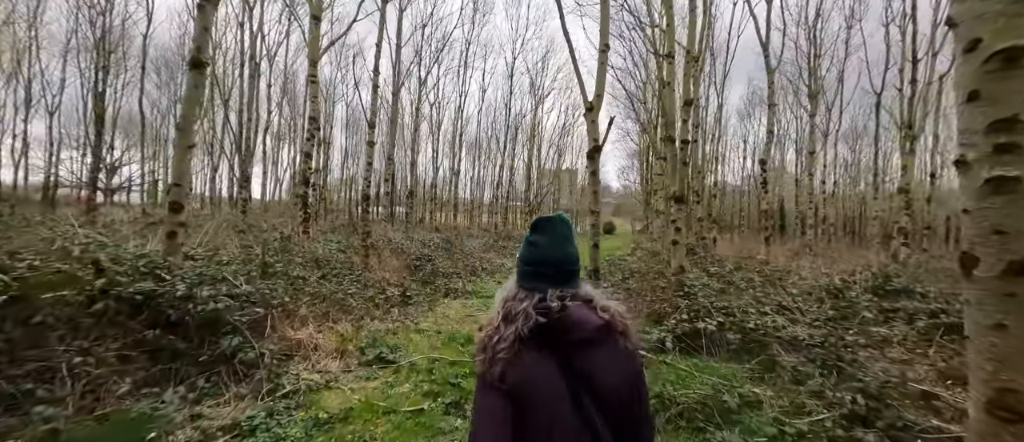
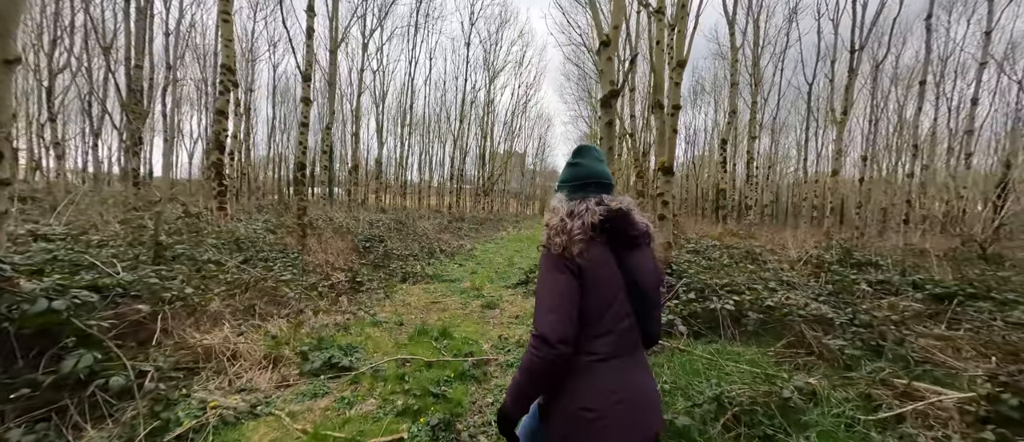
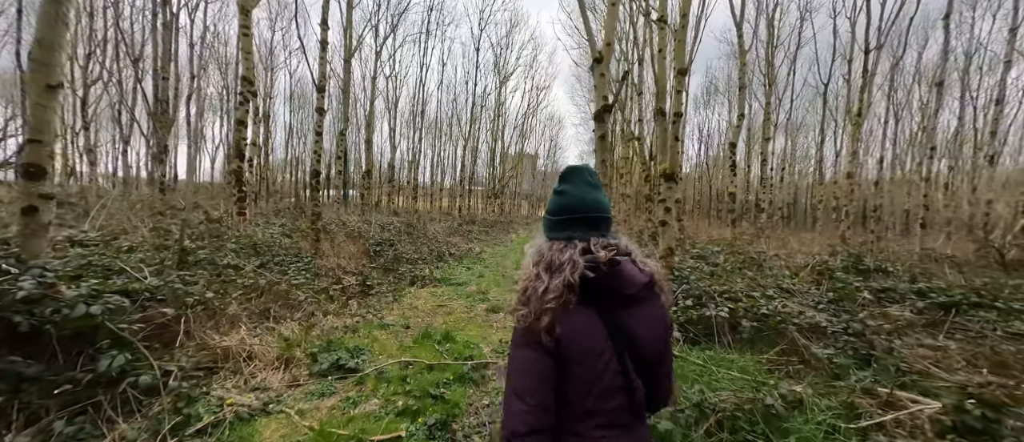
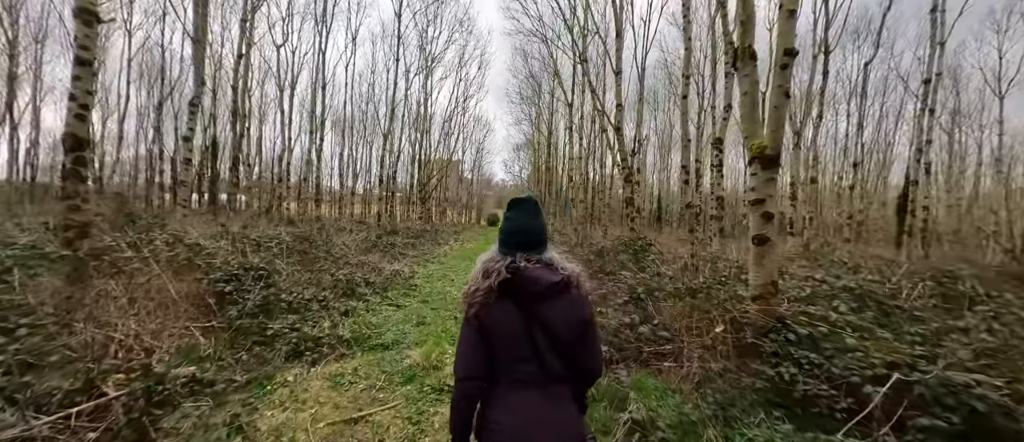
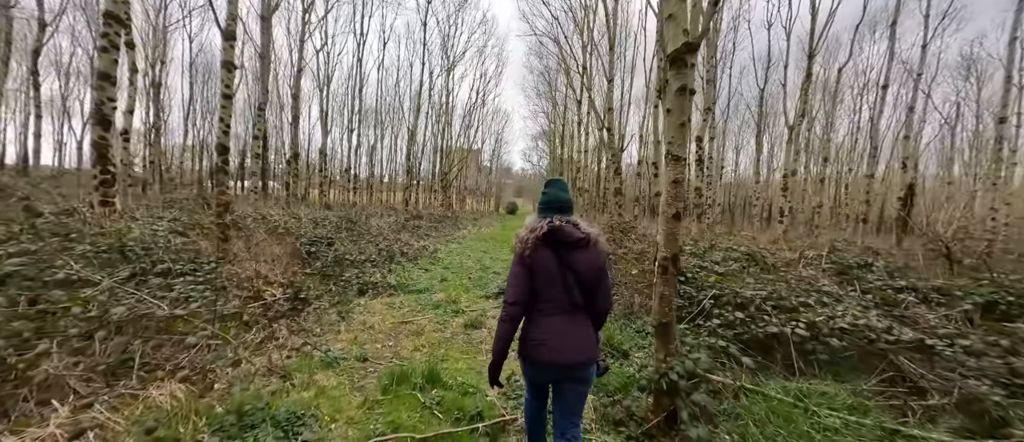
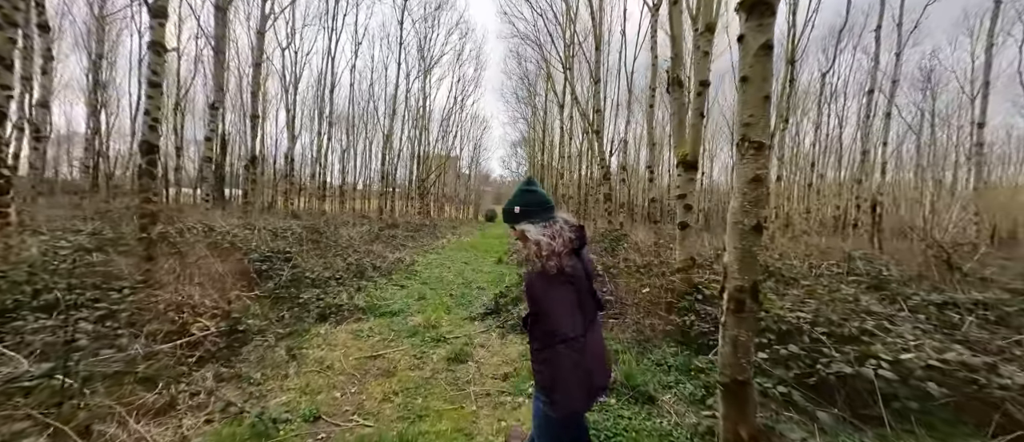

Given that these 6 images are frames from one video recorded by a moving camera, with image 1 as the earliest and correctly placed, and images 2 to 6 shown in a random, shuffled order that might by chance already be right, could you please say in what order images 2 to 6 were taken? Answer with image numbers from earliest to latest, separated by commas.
3, 2, 5, 6, 4
